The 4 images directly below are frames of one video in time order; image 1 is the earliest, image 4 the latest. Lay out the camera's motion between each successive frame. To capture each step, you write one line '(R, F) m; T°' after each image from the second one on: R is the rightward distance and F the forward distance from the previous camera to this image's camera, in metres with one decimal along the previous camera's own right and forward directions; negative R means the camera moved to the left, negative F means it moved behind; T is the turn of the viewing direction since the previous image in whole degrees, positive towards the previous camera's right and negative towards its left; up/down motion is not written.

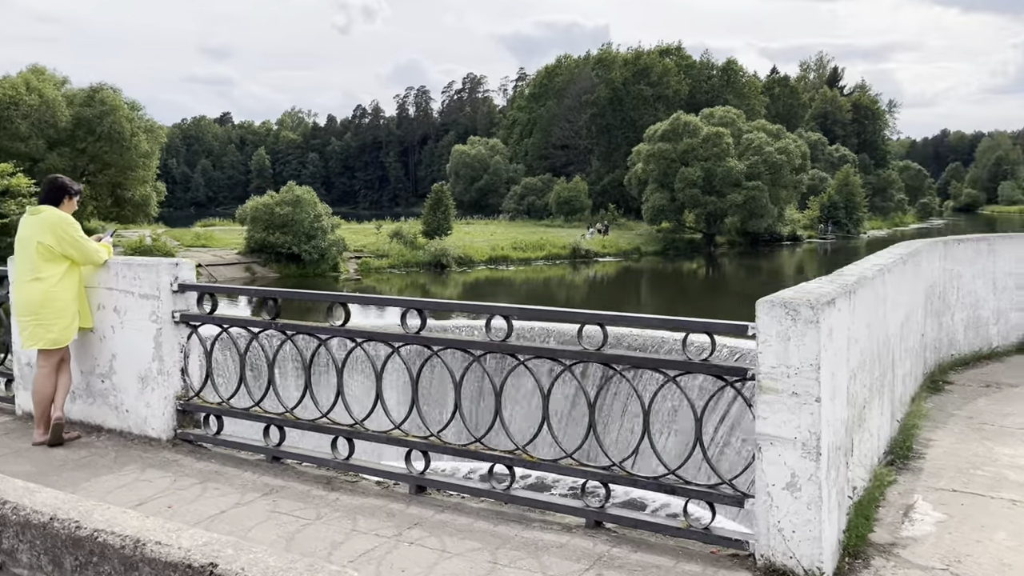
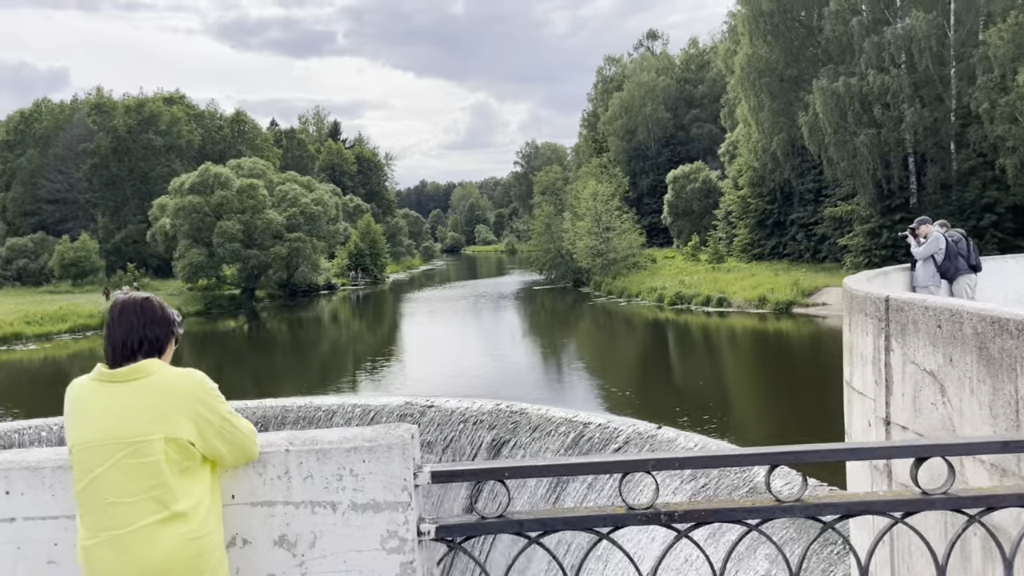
(-1.5, +1.0) m; +36°
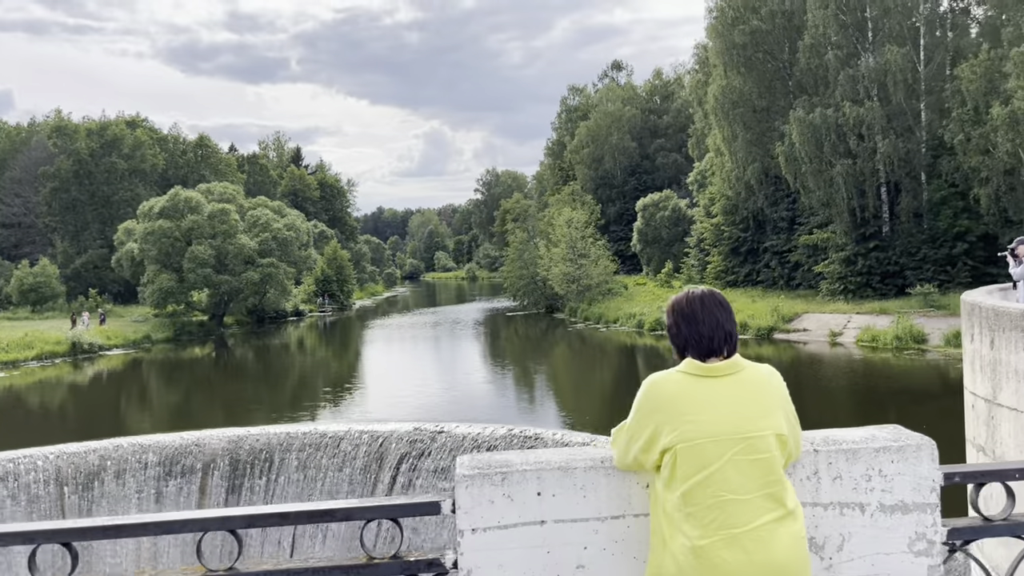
(-0.8, 0.0) m; +3°
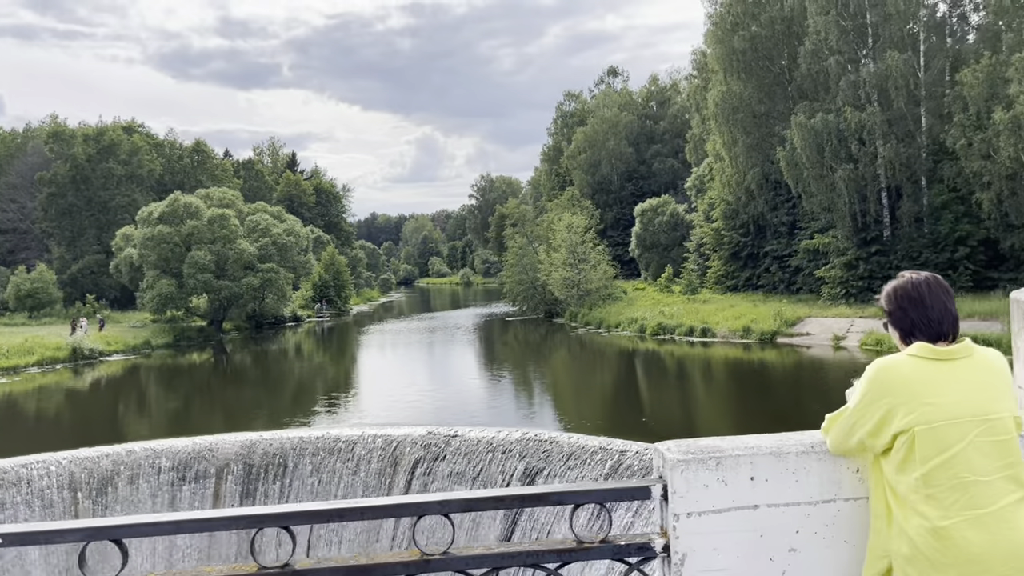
(-0.3, 0.0) m; +1°
